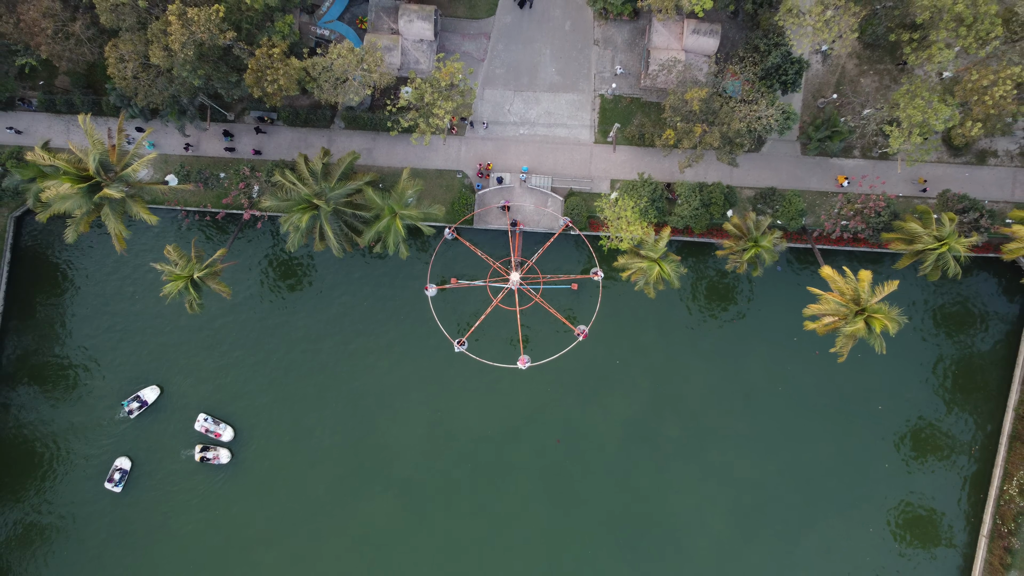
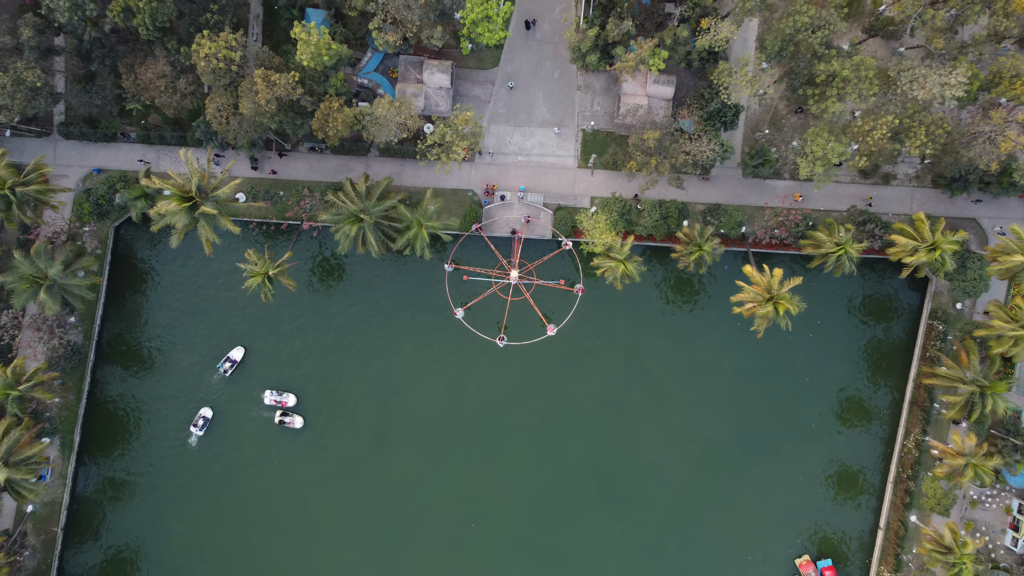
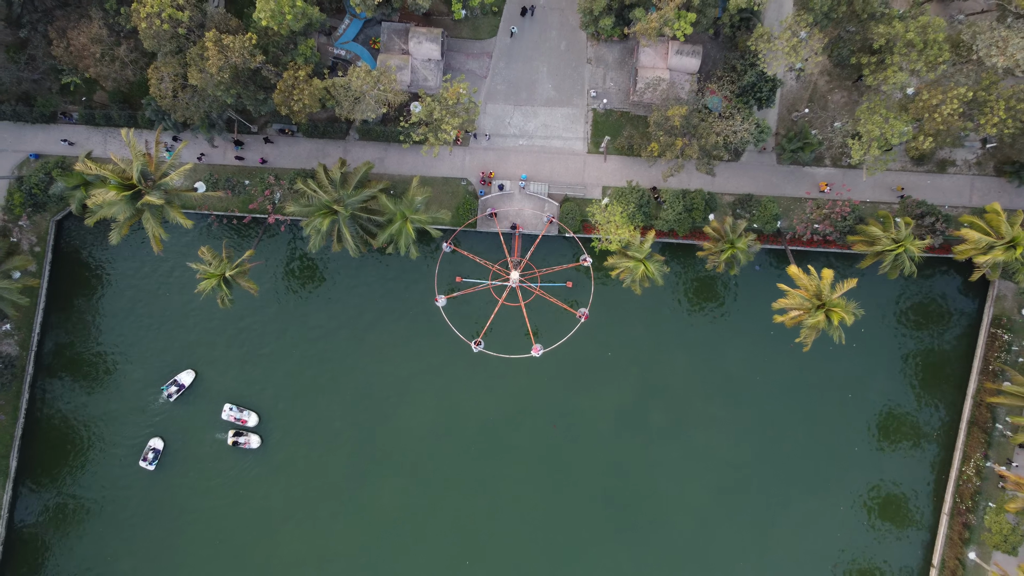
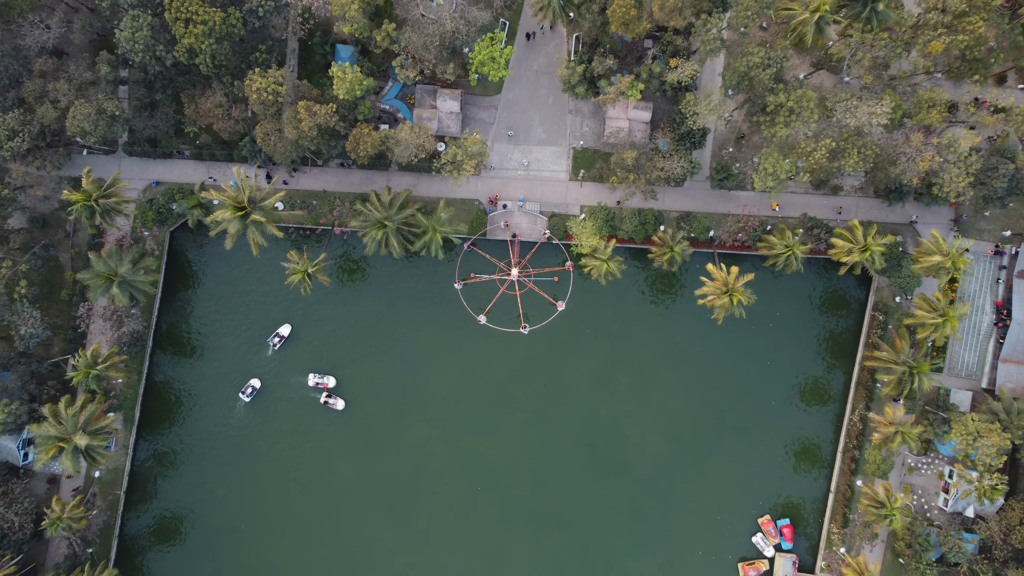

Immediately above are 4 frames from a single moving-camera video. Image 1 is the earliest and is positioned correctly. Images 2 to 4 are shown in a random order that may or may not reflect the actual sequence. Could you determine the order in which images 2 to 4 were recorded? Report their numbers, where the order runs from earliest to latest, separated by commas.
3, 2, 4
